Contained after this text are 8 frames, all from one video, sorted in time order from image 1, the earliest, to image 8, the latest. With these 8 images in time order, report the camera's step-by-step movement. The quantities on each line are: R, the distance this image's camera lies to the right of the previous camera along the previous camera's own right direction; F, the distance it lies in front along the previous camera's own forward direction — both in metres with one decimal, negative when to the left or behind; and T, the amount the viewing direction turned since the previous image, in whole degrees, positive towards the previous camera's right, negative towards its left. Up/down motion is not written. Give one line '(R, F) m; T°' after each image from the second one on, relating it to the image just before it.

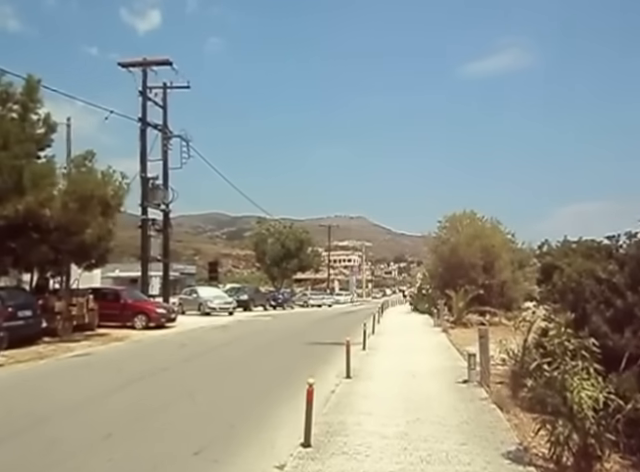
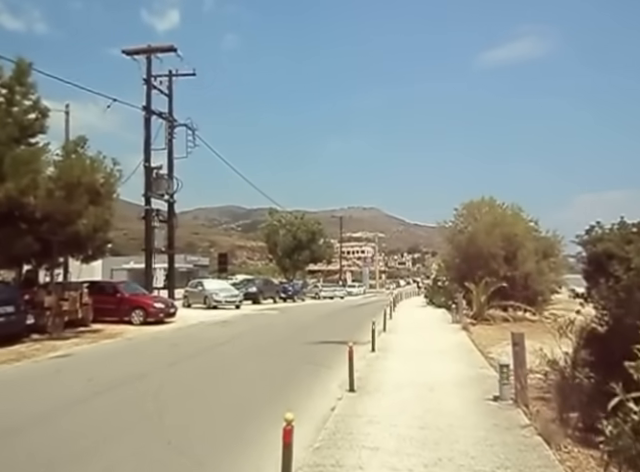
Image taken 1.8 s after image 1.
(+0.3, +2.1) m; -1°
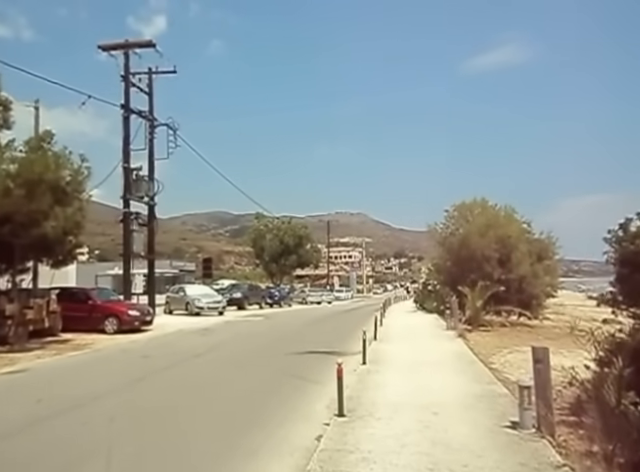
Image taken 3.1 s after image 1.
(+0.1, +1.6) m; +1°
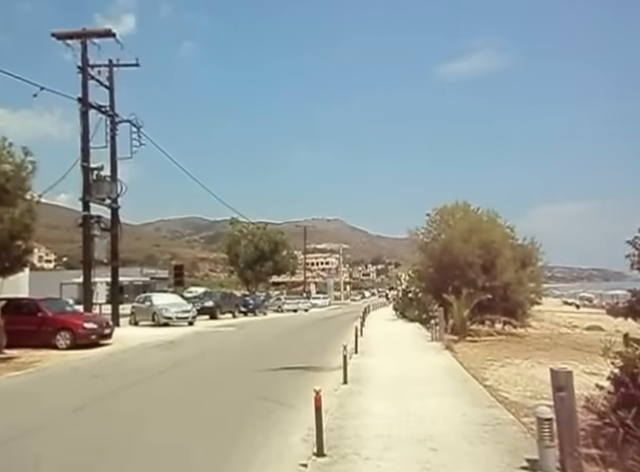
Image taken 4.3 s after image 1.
(0.0, +1.8) m; +2°
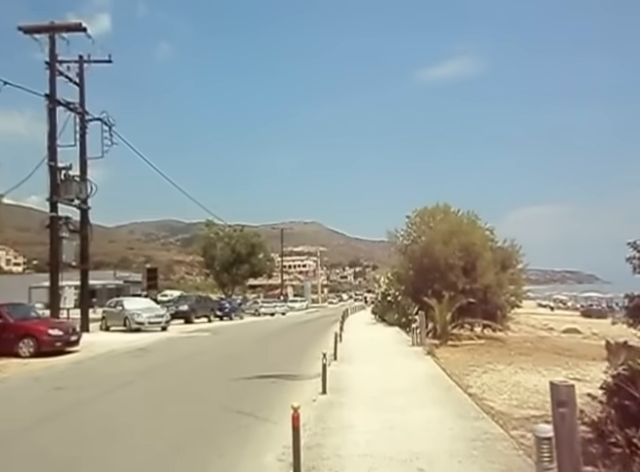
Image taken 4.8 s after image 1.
(0.0, +0.8) m; +2°
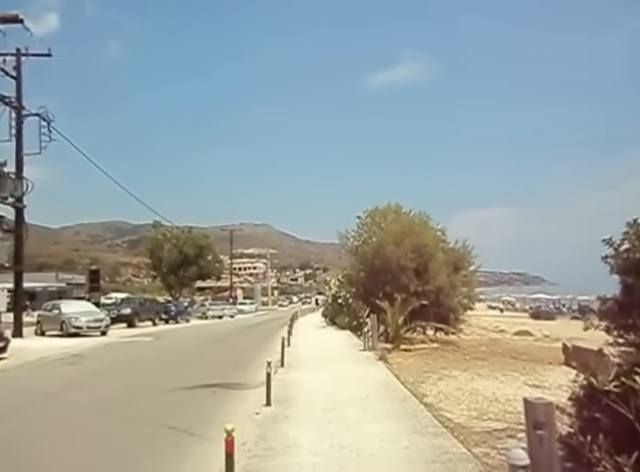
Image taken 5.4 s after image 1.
(+0.1, +1.2) m; +5°
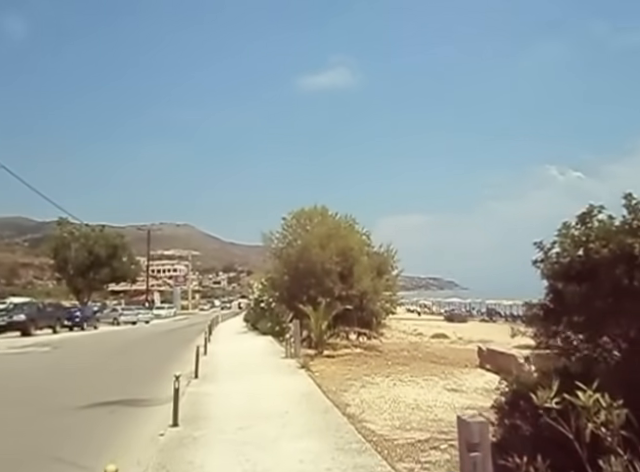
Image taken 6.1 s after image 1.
(+0.1, +0.9) m; +7°
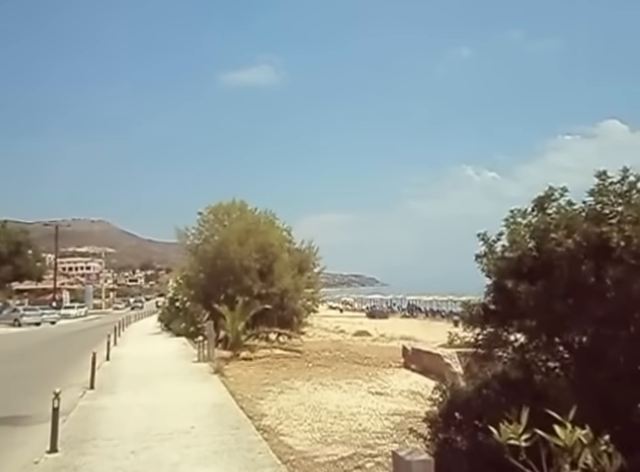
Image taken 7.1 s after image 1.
(+0.2, +1.3) m; +8°
